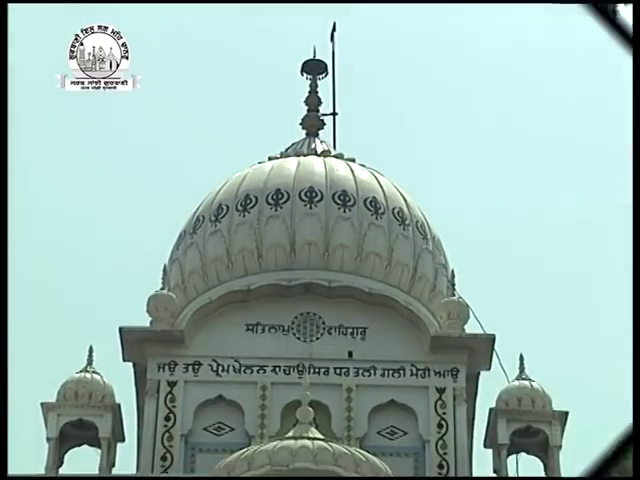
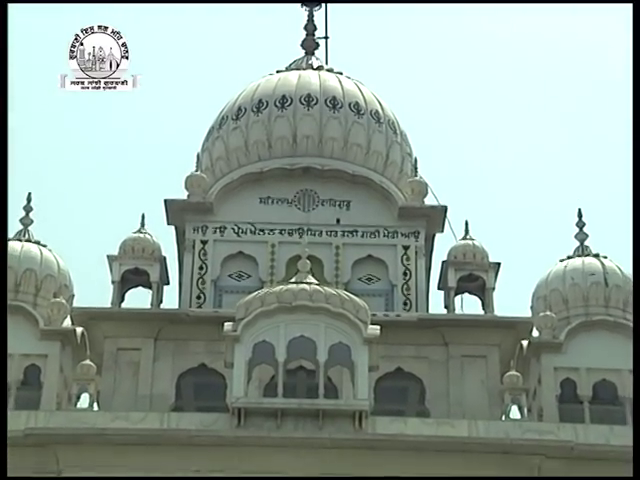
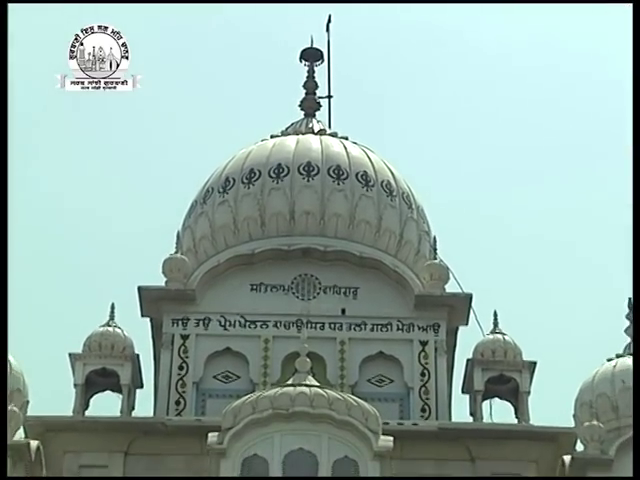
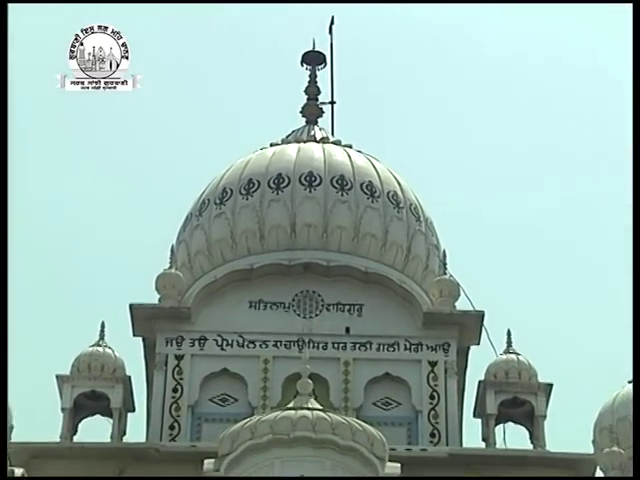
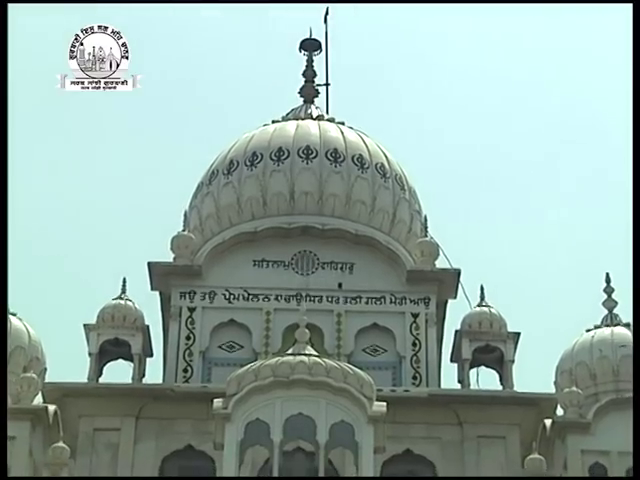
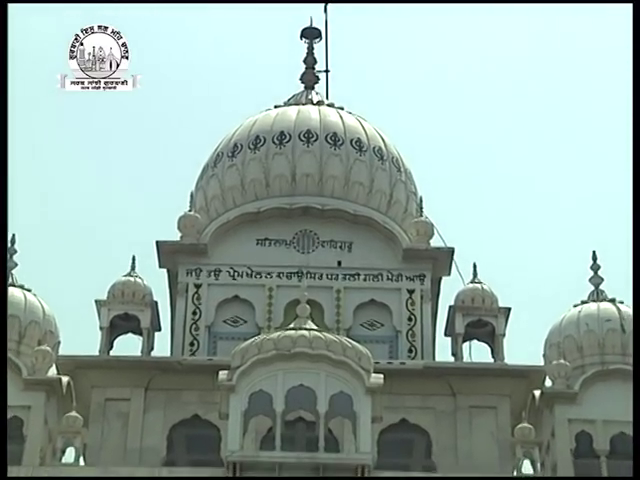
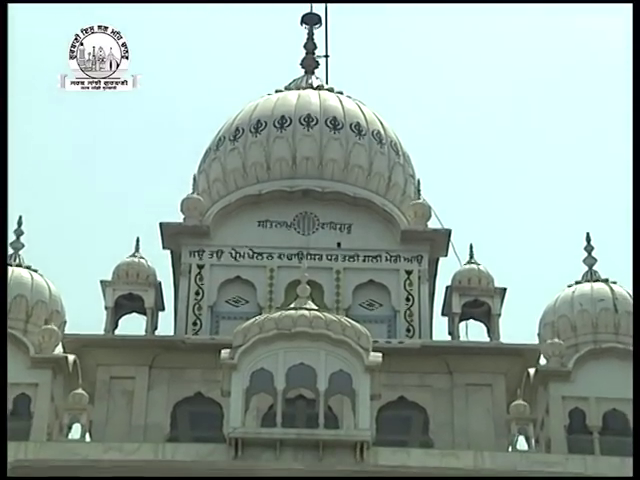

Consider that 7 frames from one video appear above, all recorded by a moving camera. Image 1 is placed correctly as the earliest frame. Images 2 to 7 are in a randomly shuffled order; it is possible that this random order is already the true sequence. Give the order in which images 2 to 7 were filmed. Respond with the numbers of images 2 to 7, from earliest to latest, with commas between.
4, 3, 5, 6, 7, 2
